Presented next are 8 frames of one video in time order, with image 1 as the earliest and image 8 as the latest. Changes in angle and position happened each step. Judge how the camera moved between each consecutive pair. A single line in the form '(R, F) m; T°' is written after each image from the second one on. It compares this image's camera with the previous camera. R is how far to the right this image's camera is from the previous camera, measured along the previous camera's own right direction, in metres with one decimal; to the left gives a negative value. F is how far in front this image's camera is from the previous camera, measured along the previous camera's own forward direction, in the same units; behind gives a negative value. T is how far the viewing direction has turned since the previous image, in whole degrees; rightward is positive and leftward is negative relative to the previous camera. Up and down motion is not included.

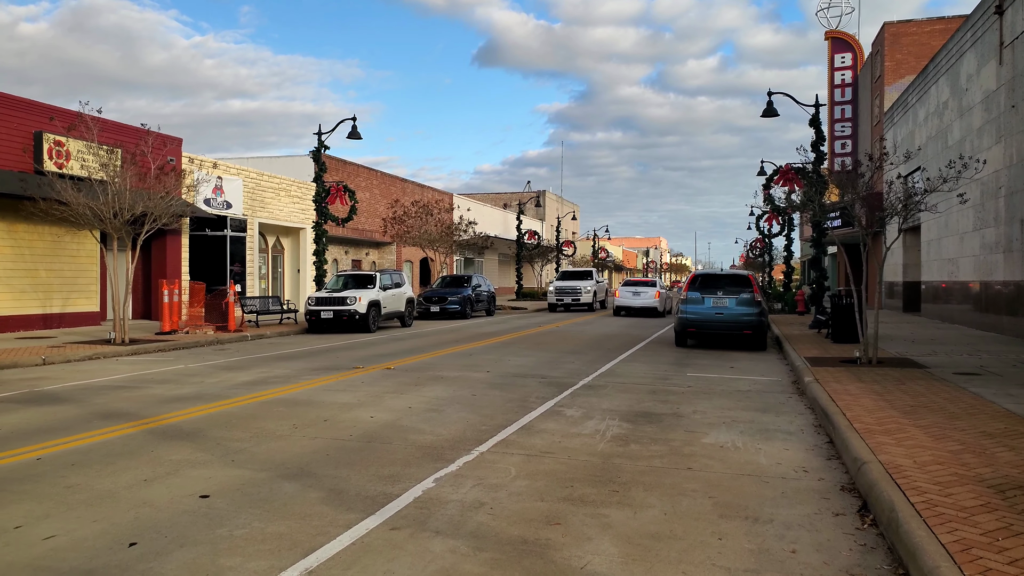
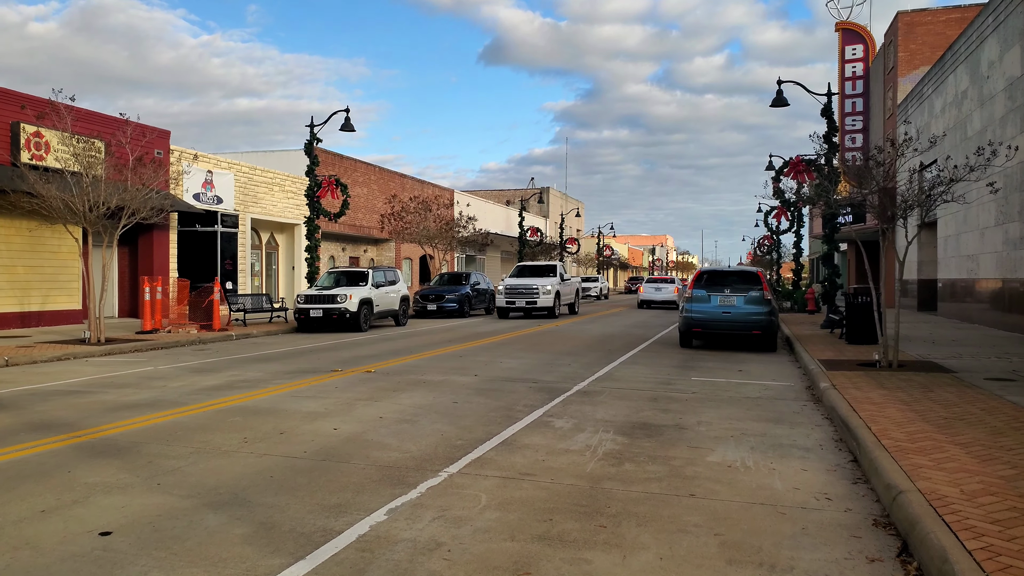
(+0.2, +0.9) m; 0°
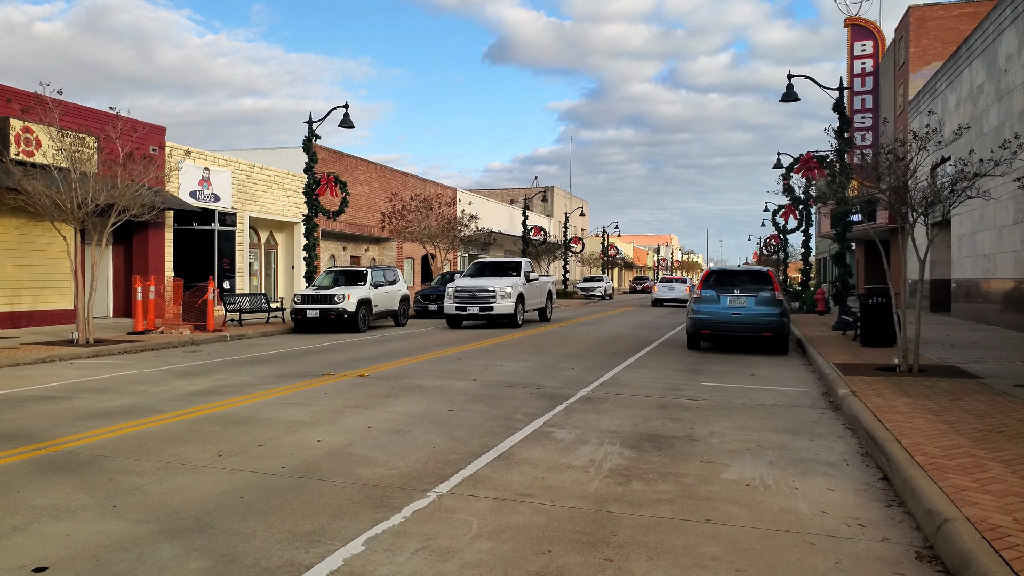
(+0.1, +0.5) m; 0°
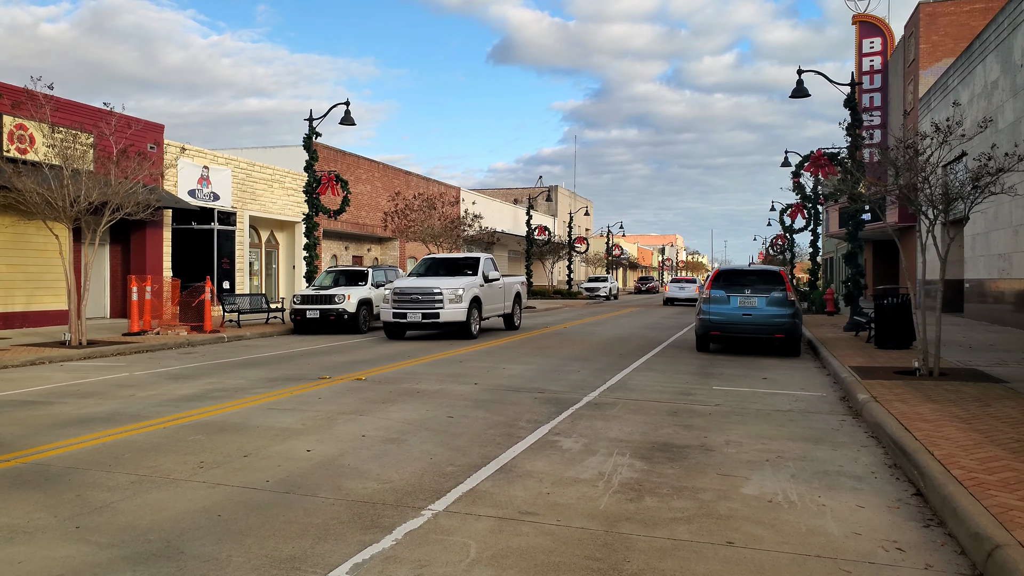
(0.0, +0.4) m; 0°
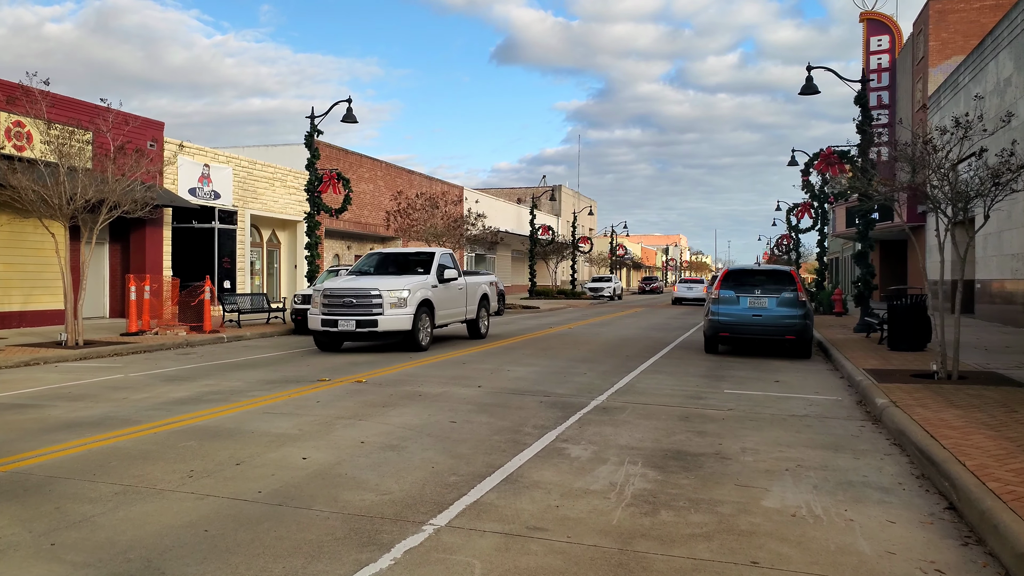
(0.0, +0.3) m; 0°
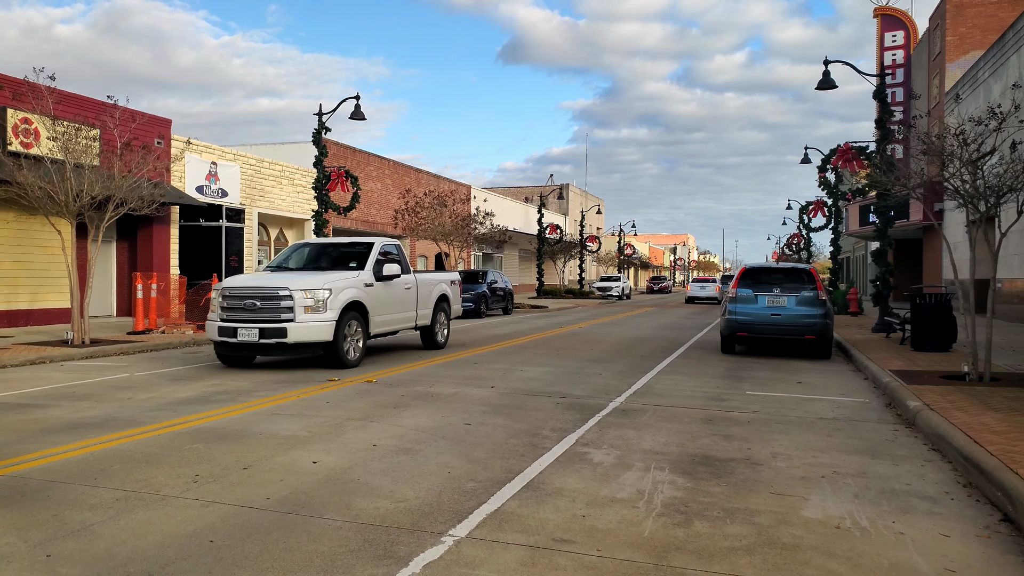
(-0.1, +0.3) m; 0°
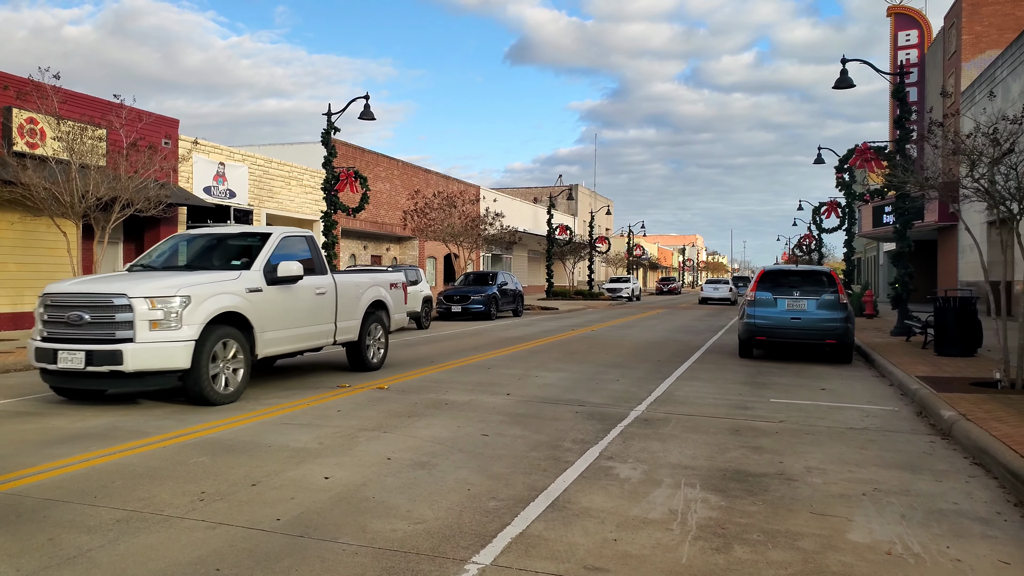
(-0.1, +0.3) m; -1°
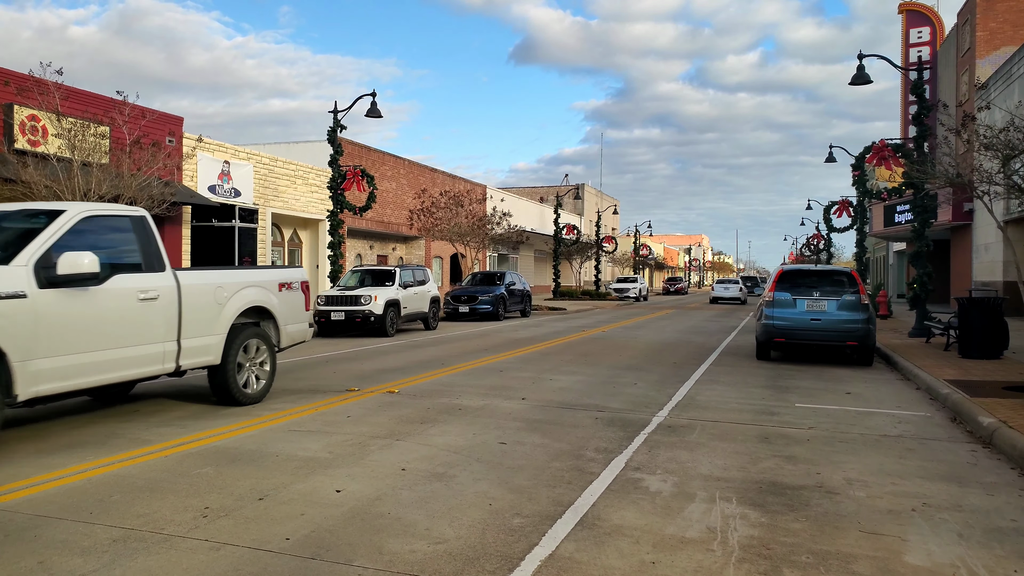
(-0.1, +0.3) m; 0°
